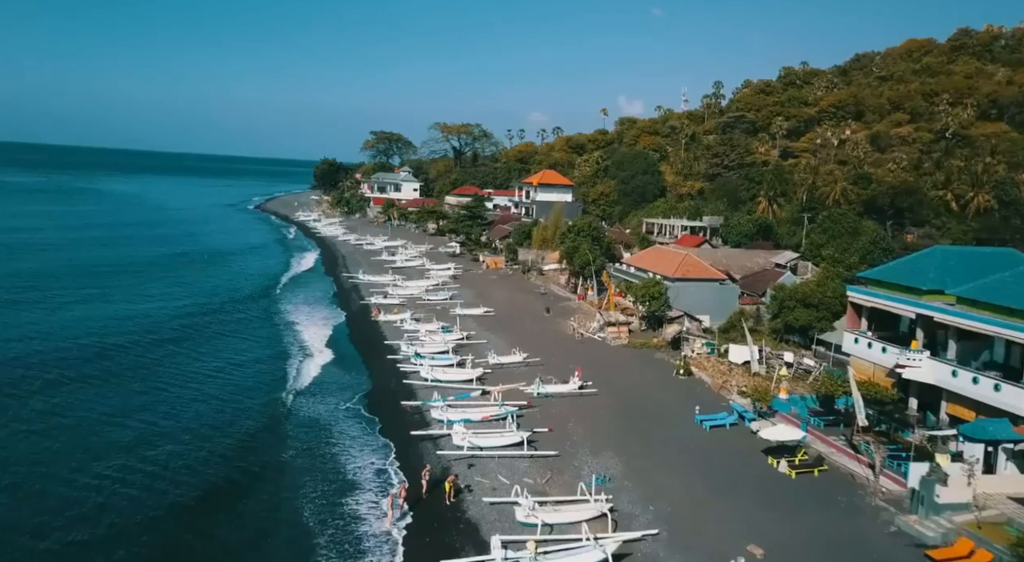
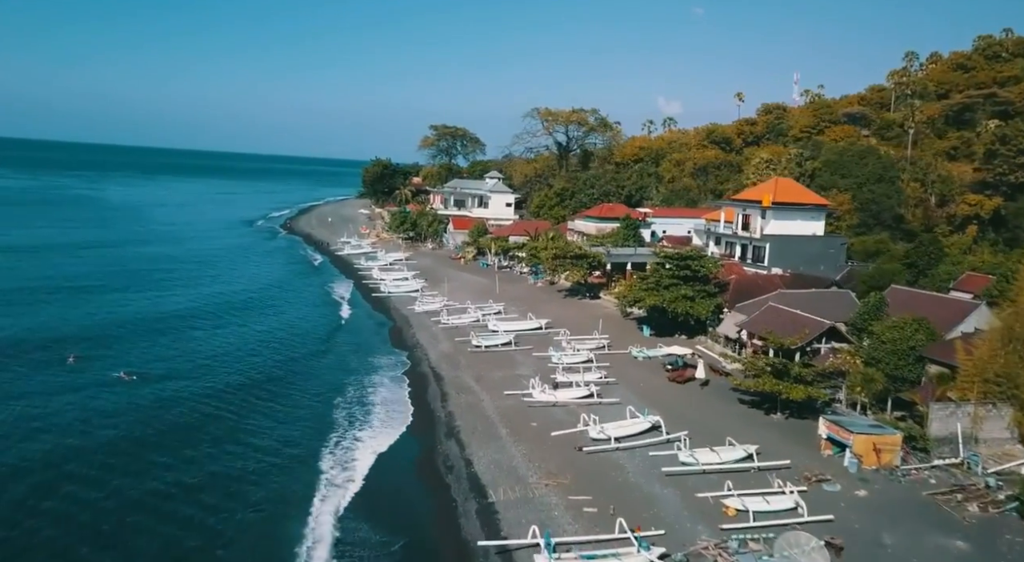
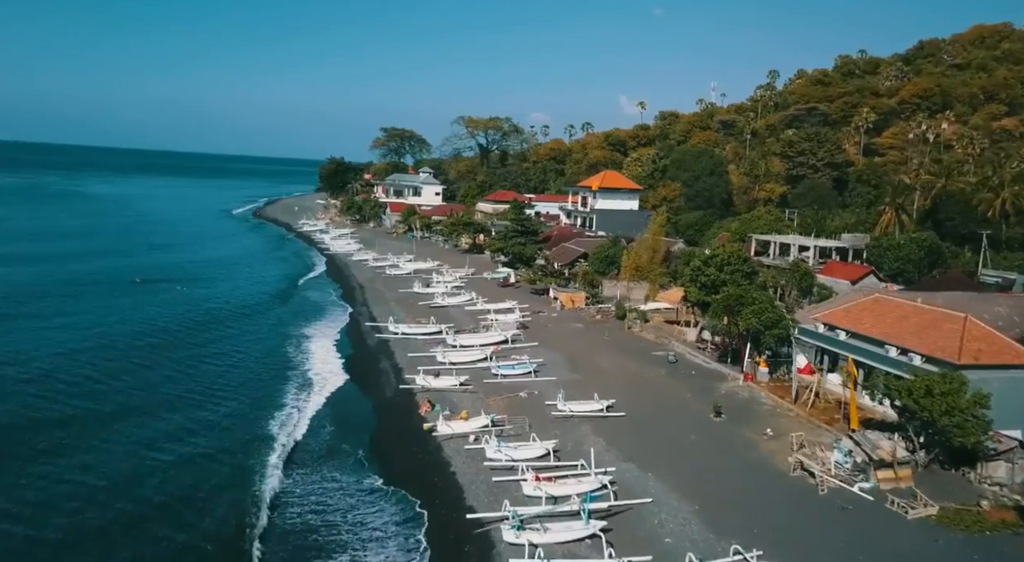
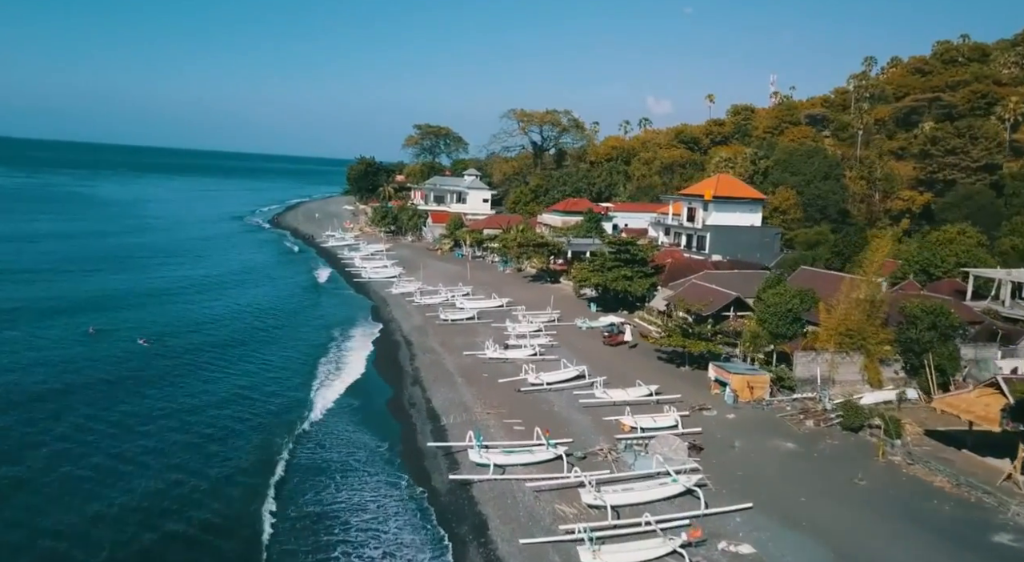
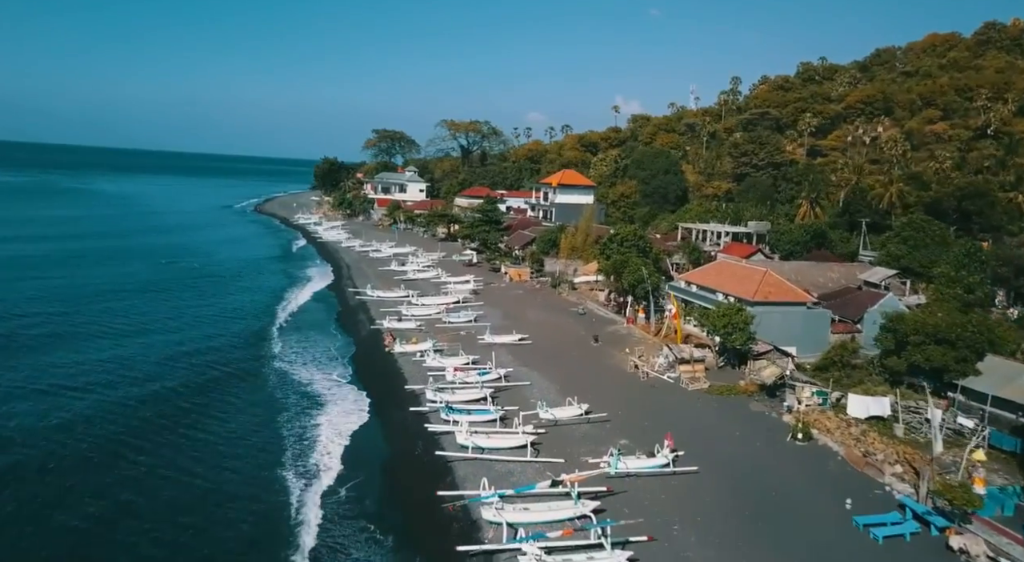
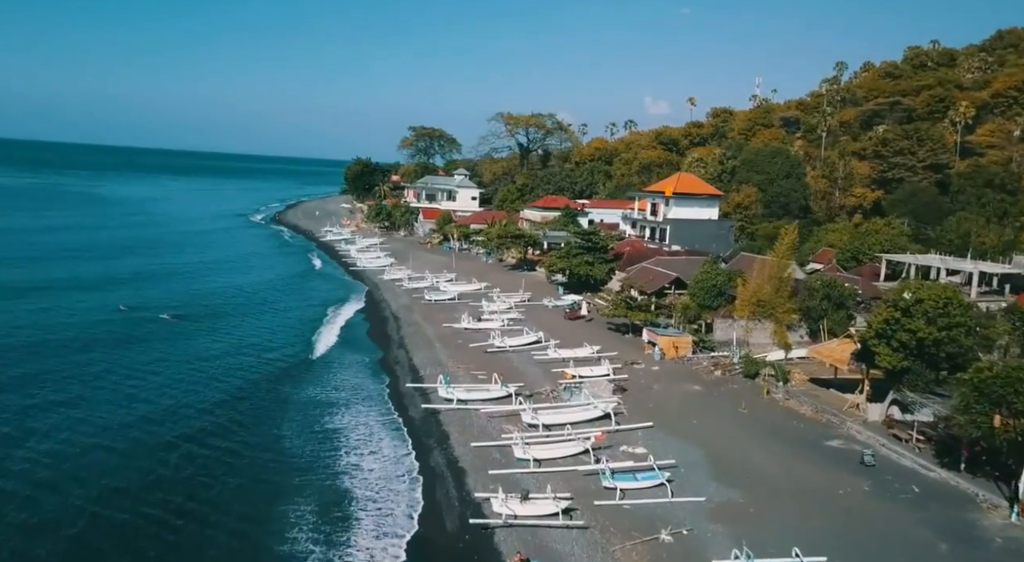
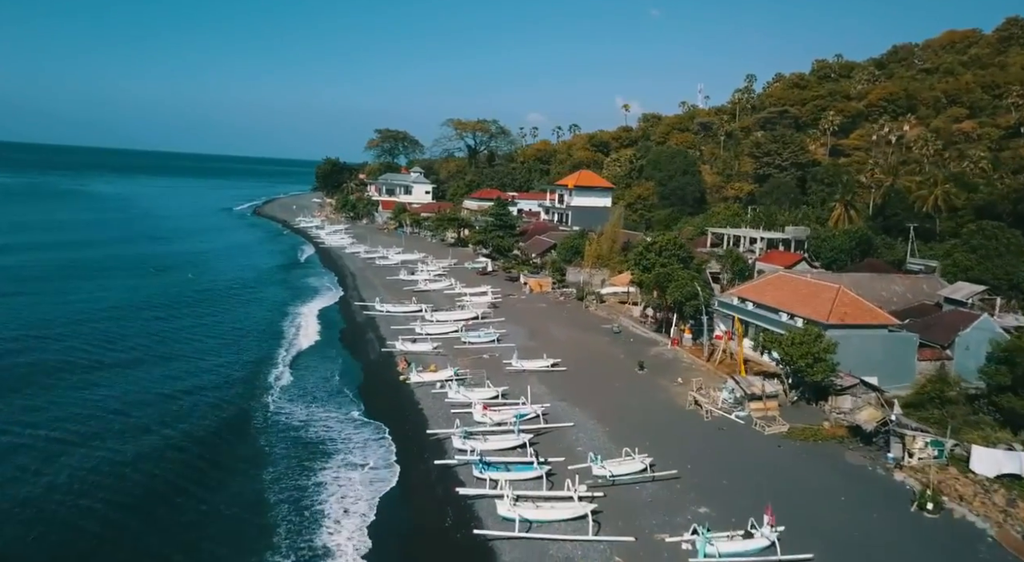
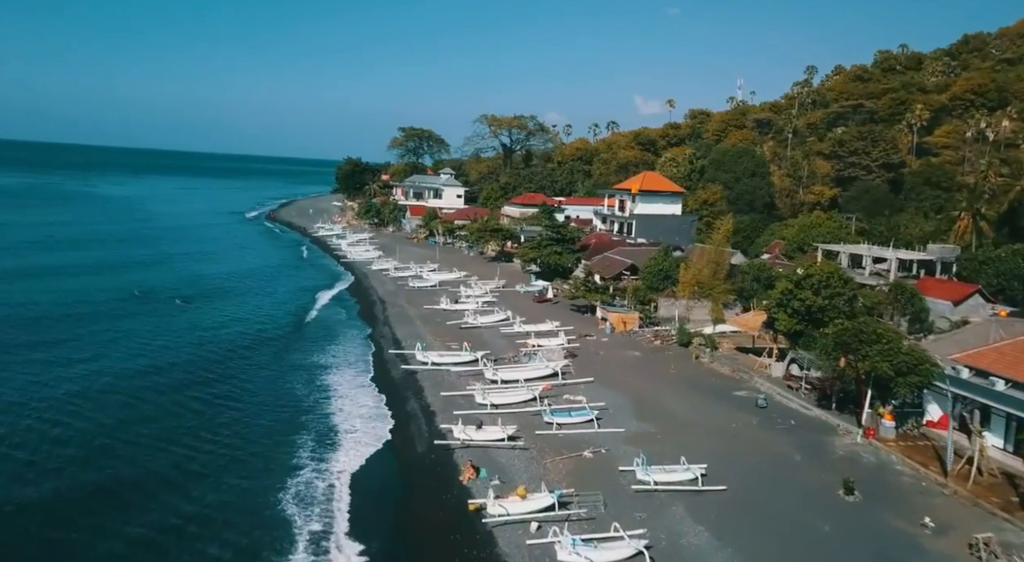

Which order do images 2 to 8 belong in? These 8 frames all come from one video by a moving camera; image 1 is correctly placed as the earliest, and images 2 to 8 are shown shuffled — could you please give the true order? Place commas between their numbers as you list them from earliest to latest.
5, 7, 3, 8, 6, 4, 2
